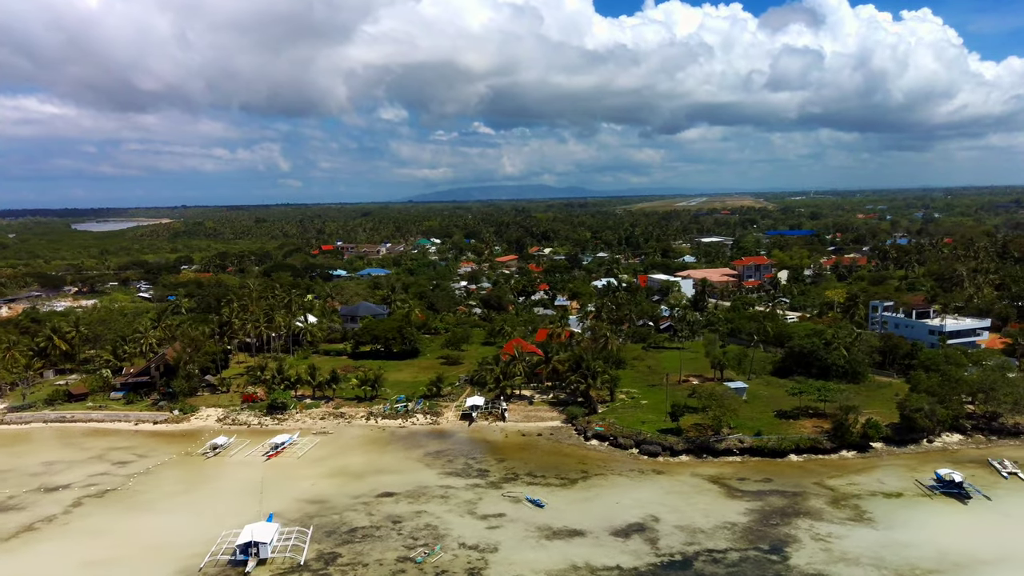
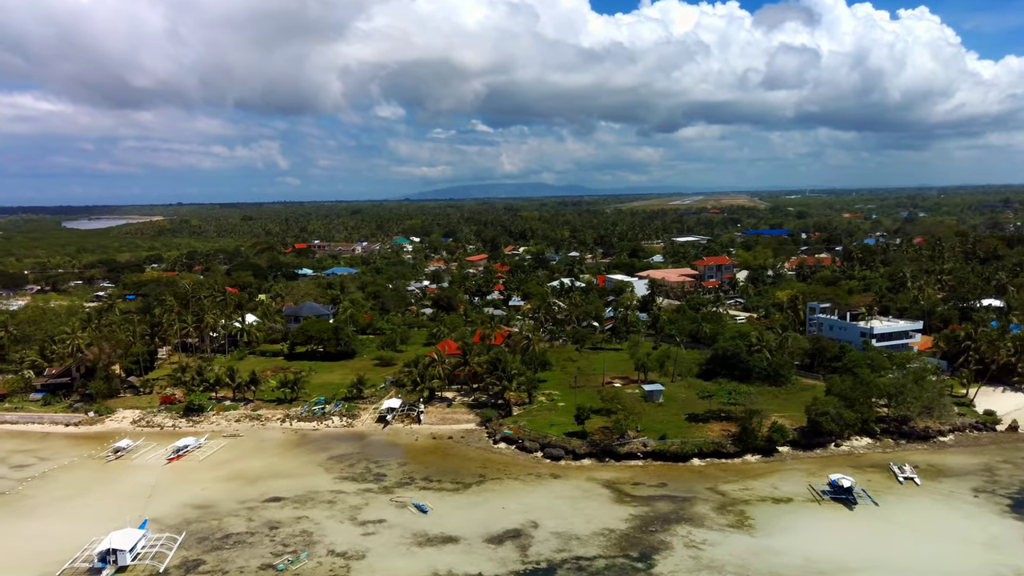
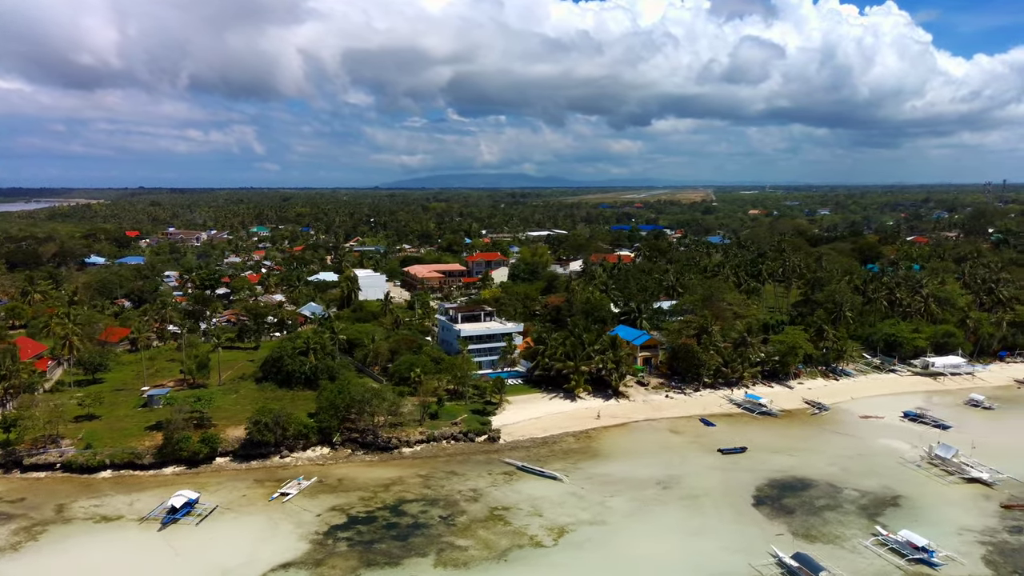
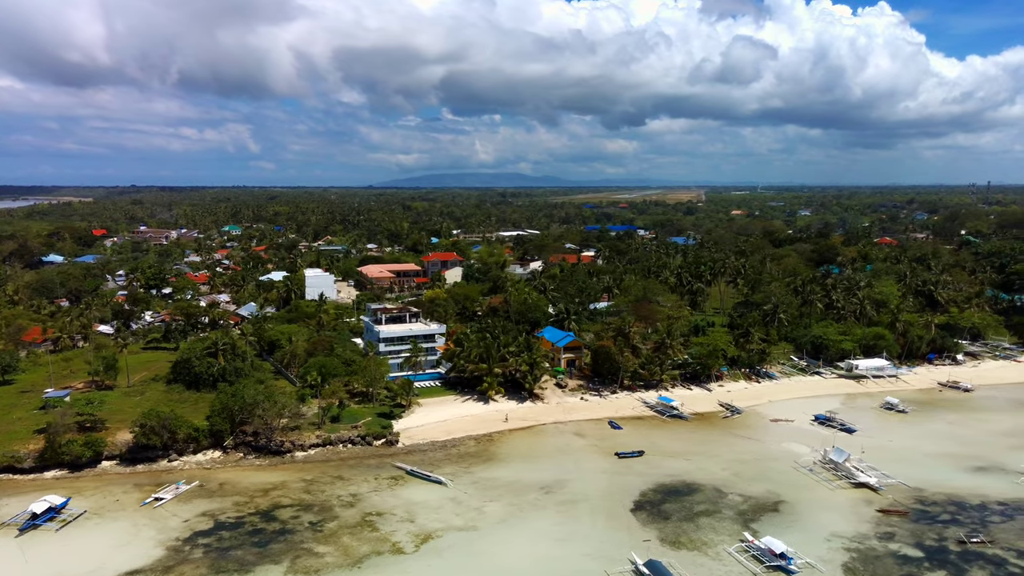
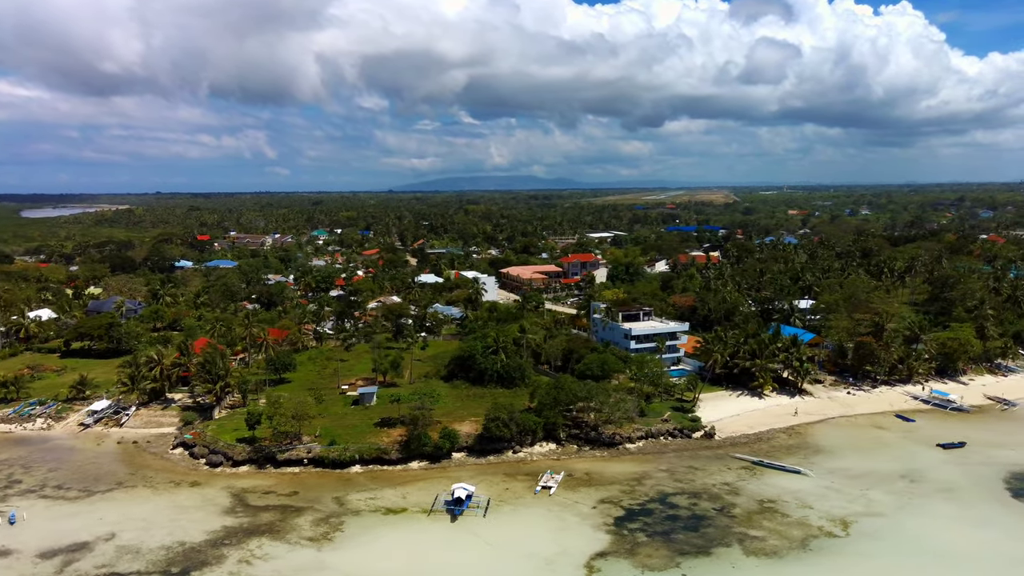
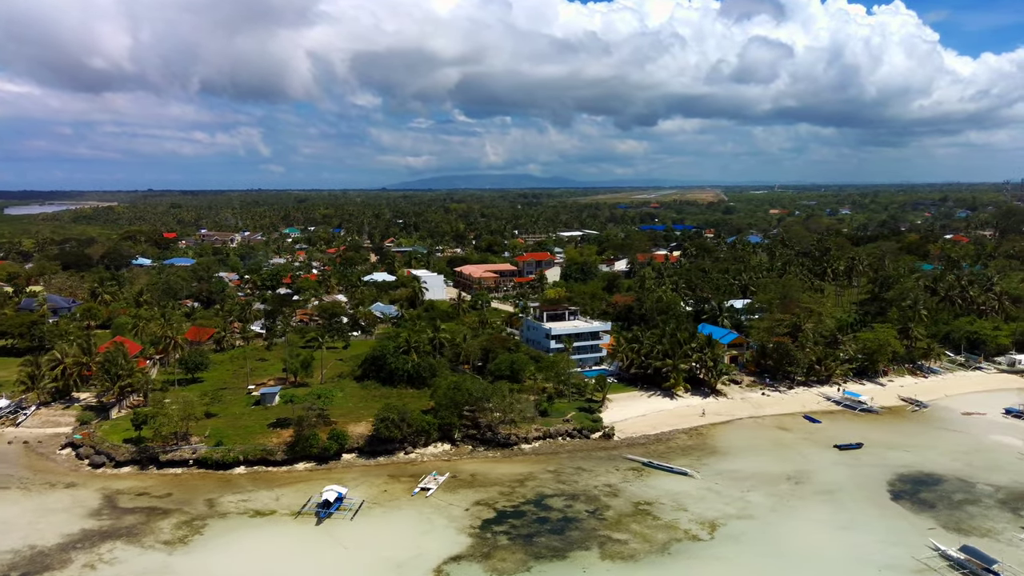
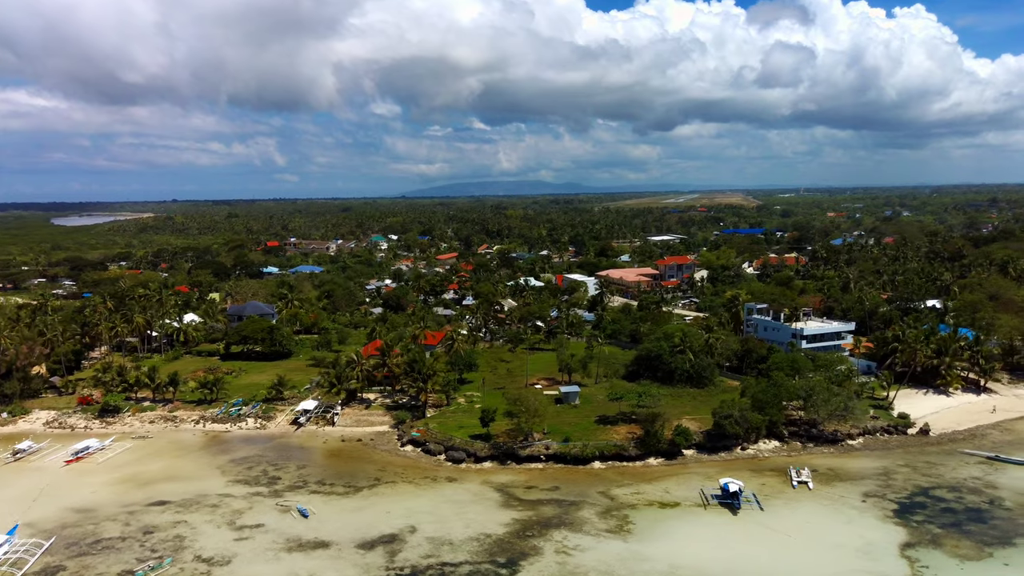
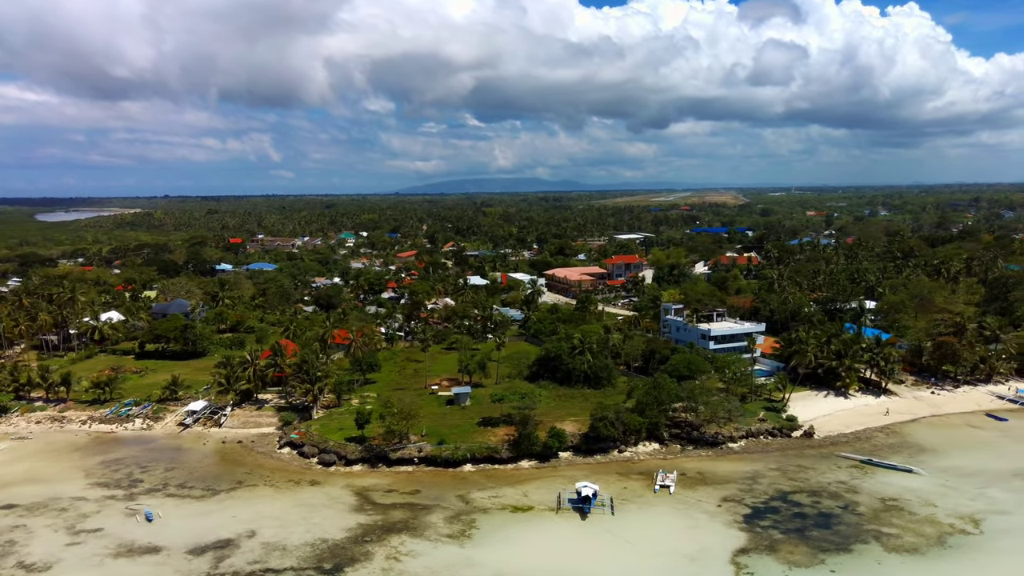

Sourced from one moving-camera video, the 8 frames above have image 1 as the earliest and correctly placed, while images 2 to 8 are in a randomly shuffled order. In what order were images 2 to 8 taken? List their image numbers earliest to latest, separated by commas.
2, 7, 8, 5, 6, 3, 4
